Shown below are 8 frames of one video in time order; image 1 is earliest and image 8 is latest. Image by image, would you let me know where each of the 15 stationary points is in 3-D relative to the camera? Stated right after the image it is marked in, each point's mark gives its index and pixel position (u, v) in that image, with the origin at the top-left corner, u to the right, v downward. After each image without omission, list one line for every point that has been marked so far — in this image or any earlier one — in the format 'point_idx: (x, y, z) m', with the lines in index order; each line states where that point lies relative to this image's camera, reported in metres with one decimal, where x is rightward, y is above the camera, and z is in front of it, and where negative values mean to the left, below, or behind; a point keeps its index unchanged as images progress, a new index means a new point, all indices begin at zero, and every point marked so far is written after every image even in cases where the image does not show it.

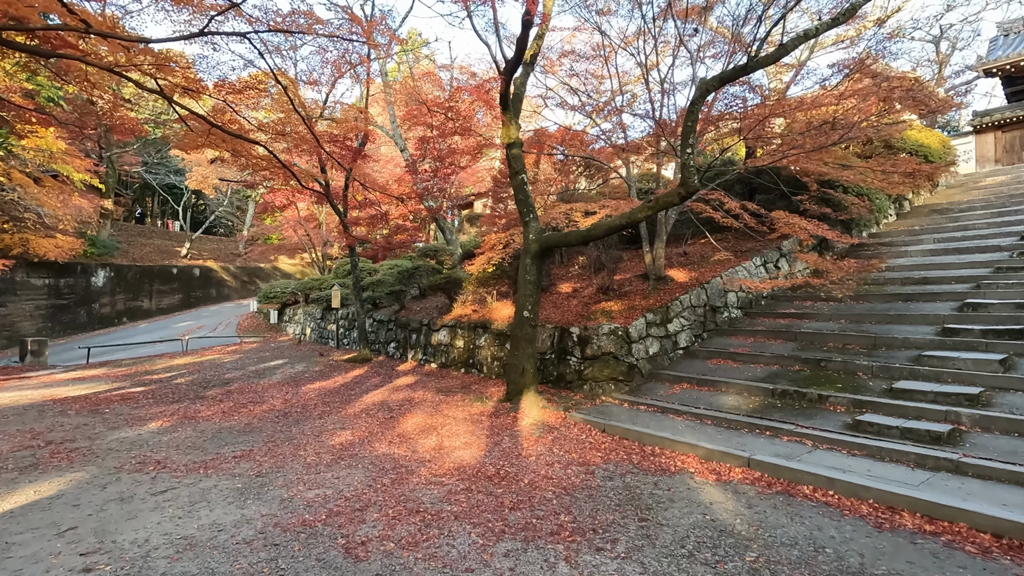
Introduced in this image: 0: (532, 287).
0: (+0.2, 0.0, +5.6) m
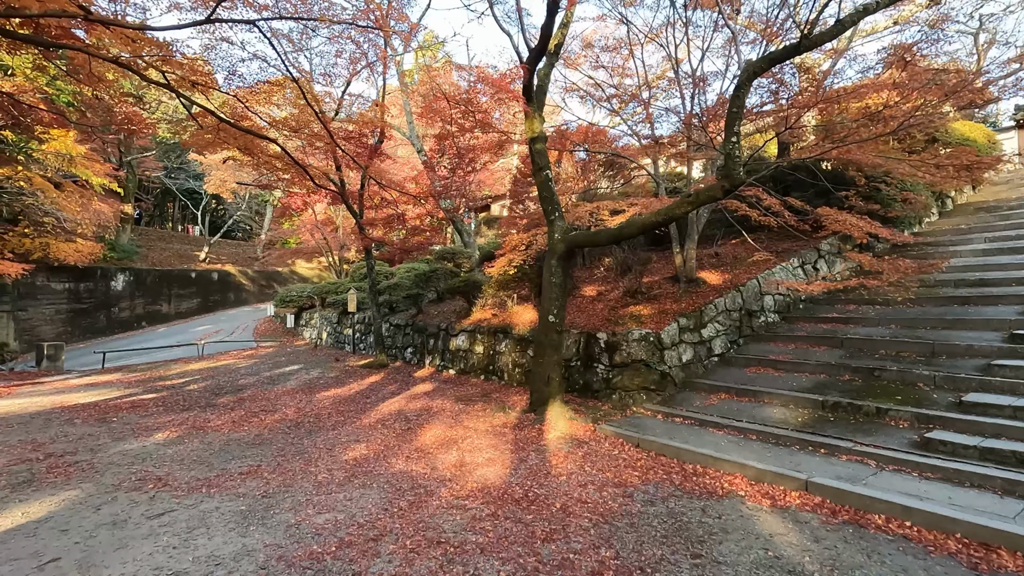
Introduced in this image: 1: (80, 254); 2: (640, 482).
0: (+0.5, 0.0, +5.3) m
1: (-11.6, +0.9, +14.3) m
2: (+0.9, -1.3, +3.6) m
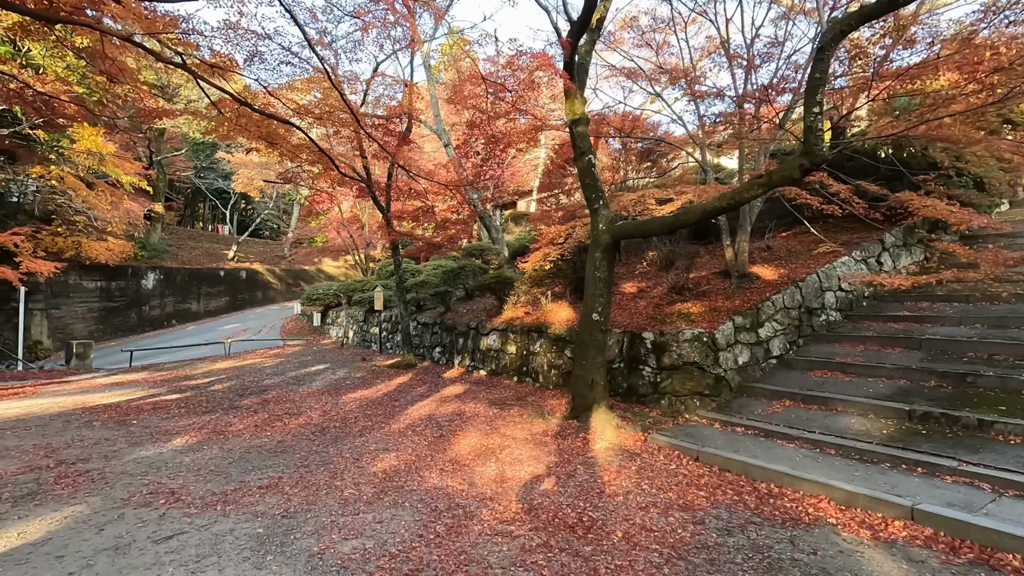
0: (+0.8, 0.0, +4.8) m
1: (-10.8, +0.9, +14.4) m
2: (+1.2, -1.3, +3.1) m
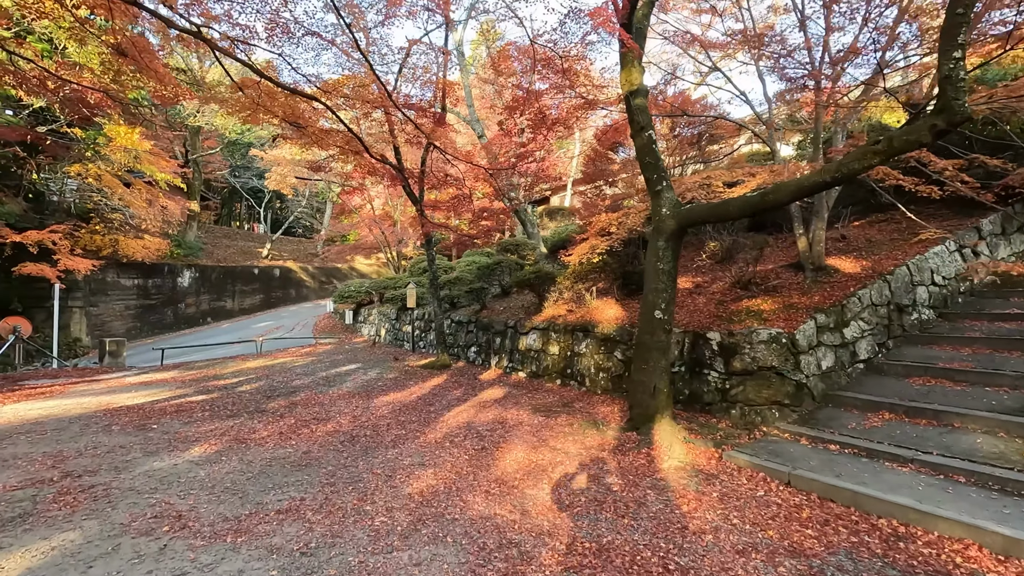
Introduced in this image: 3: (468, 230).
0: (+1.2, +0.1, +4.2) m
1: (-9.8, +1.0, +14.4) m
2: (+1.5, -1.2, +2.5) m
3: (-0.6, +0.8, +7.6) m
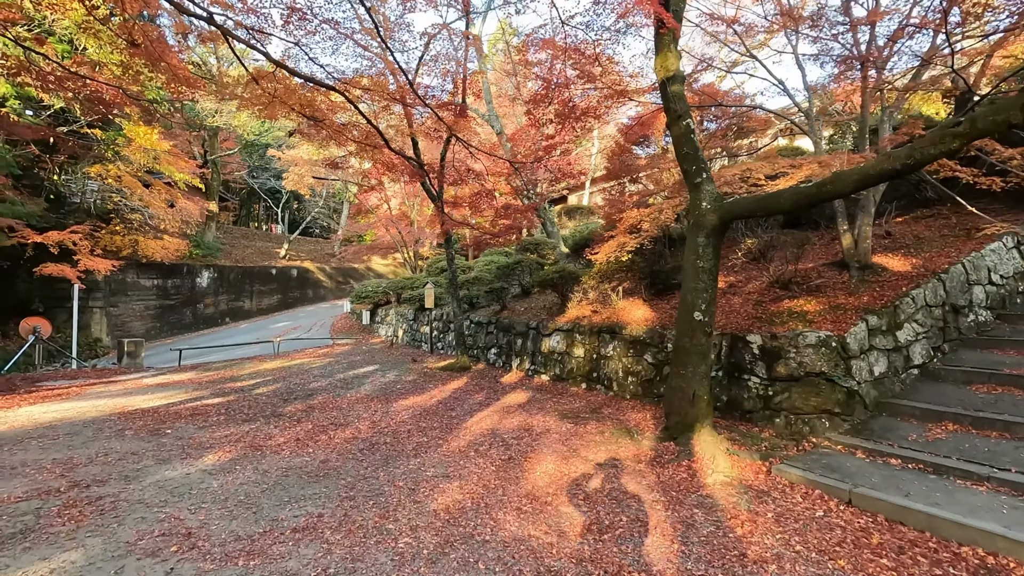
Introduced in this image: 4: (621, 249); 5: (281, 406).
0: (+1.4, +0.1, +3.9) m
1: (-9.3, +1.0, +14.4) m
2: (+1.6, -1.2, +2.2) m
3: (-0.3, +0.8, +7.3) m
4: (+1.3, +0.5, +6.2) m
5: (-2.6, -1.3, +6.0) m
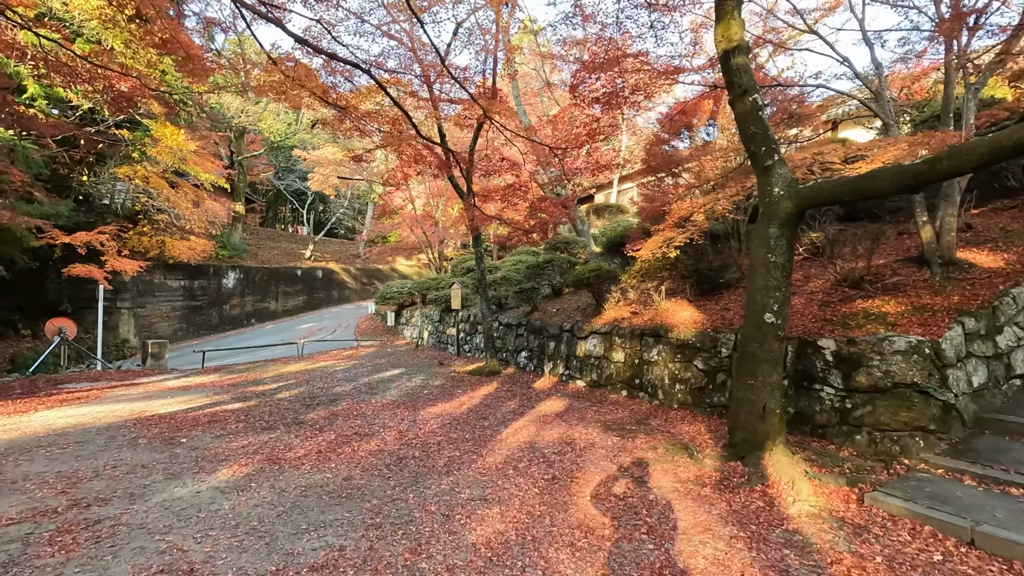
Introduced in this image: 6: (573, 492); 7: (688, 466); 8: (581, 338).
0: (+1.7, +0.1, +3.4) m
1: (-8.6, +1.0, +14.4) m
2: (+1.8, -1.2, +1.7) m
3: (+0.1, +0.8, +6.9) m
4: (+1.6, +0.5, +5.7) m
5: (-2.2, -1.3, +5.7) m
6: (+0.4, -1.2, +3.2) m
7: (+1.2, -1.2, +3.6) m
8: (+0.9, -0.6, +6.9) m
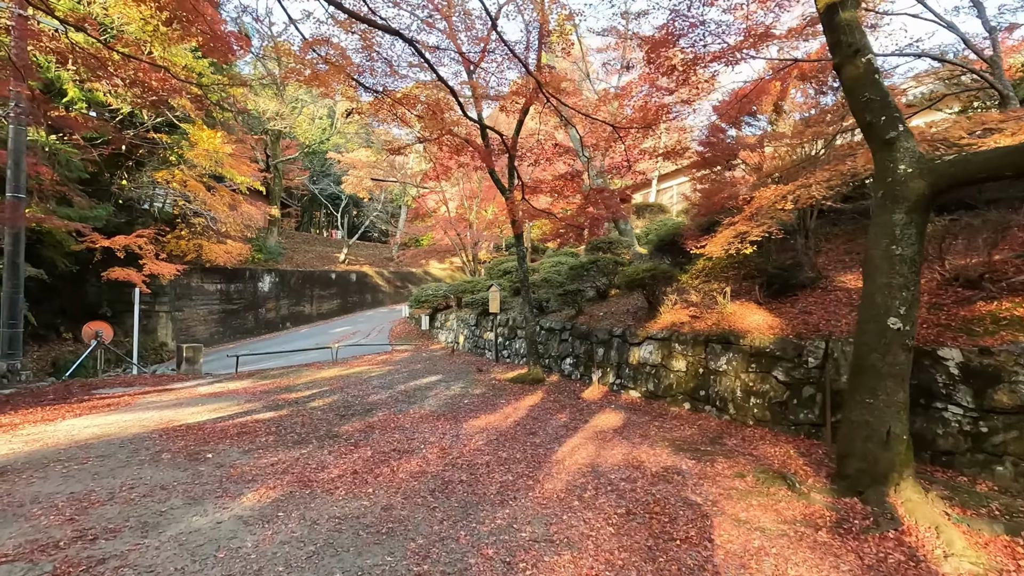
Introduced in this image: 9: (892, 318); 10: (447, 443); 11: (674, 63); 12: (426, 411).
0: (+2.1, +0.1, +2.8) m
1: (-7.6, +0.9, +14.3) m
2: (+2.1, -1.2, +1.1) m
3: (+0.7, +0.8, +6.4) m
4: (+2.1, +0.5, +5.1) m
5: (-1.7, -1.3, +5.3) m
6: (+0.7, -1.2, +2.7) m
7: (+1.6, -1.2, +3.0) m
8: (+1.5, -0.7, +6.3) m
9: (+2.0, -0.1, +2.8) m
10: (-0.5, -1.3, +4.4) m
11: (+1.4, +1.9, +4.6) m
12: (-0.9, -1.3, +5.8) m
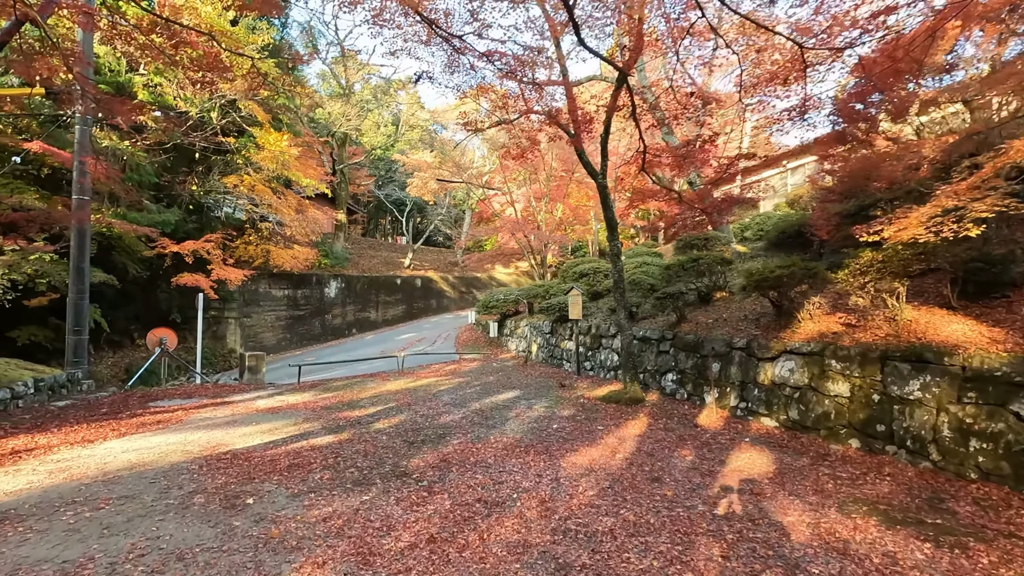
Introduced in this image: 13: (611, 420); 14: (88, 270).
0: (+2.6, +0.1, +1.5) m
1: (-5.7, +0.7, +14.0) m
2: (+2.5, -1.1, -0.3) m
3: (+1.6, +0.8, +5.2) m
4: (+2.9, +0.5, +3.7) m
5: (-0.9, -1.4, +4.3) m
6: (+1.3, -1.2, +1.5) m
7: (+2.1, -1.2, +1.7) m
8: (+2.4, -0.7, +5.0) m
9: (+2.5, -0.1, +1.5) m
10: (+0.2, -1.3, +3.4) m
11: (+2.1, +2.0, +3.4) m
12: (0.0, -1.4, +4.8) m
13: (+1.0, -1.4, +5.5) m
14: (-6.3, +0.3, +8.0) m
